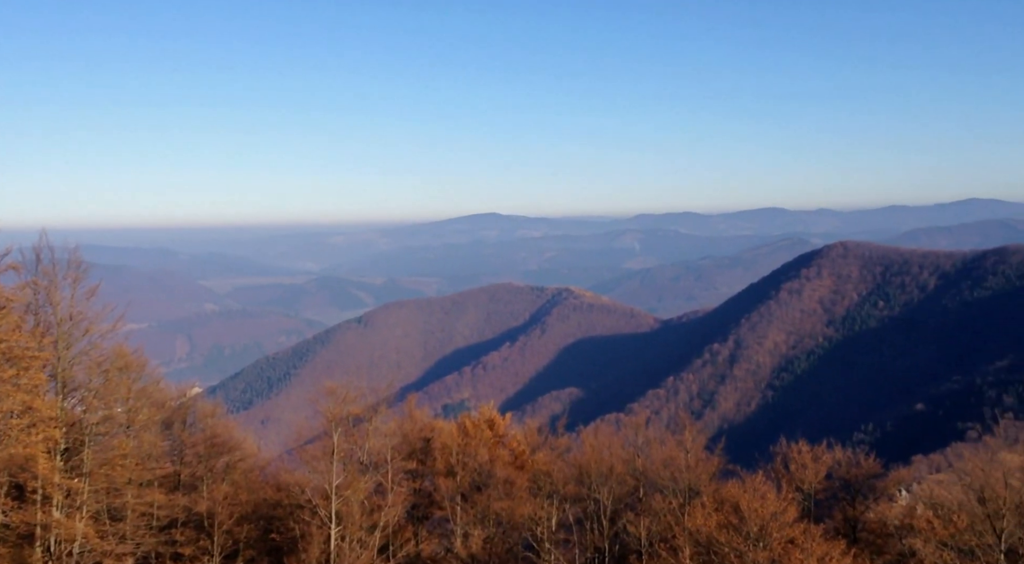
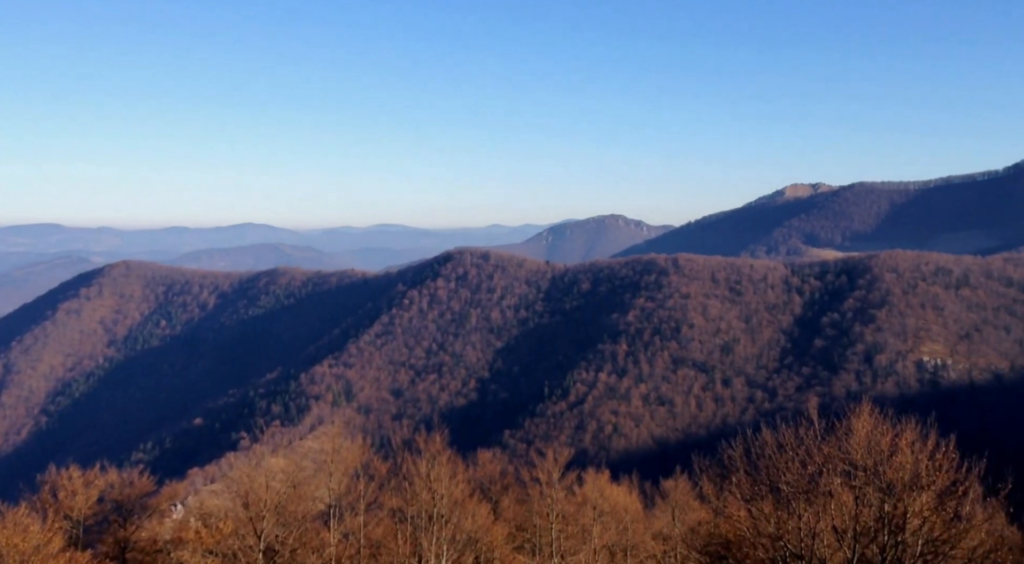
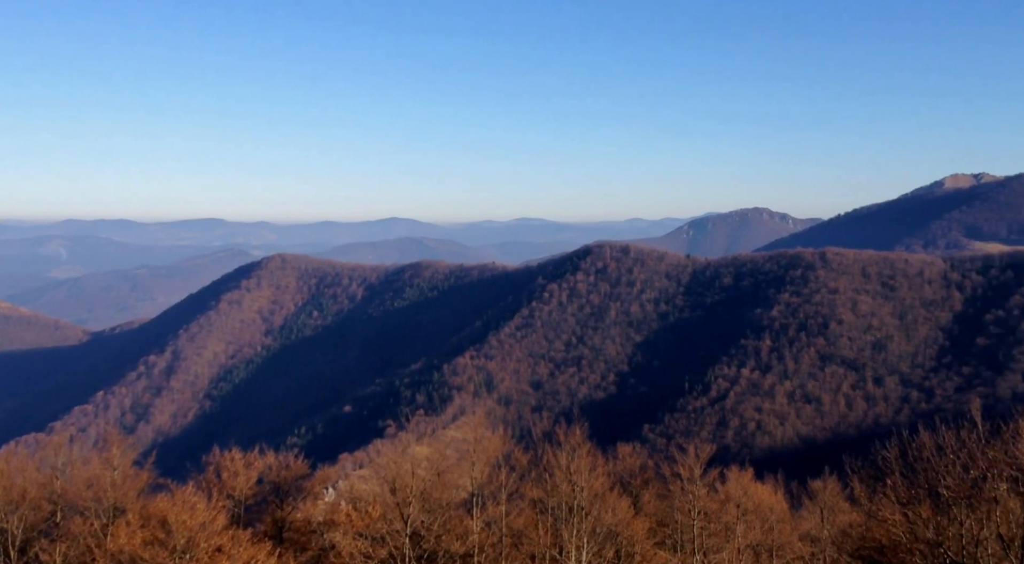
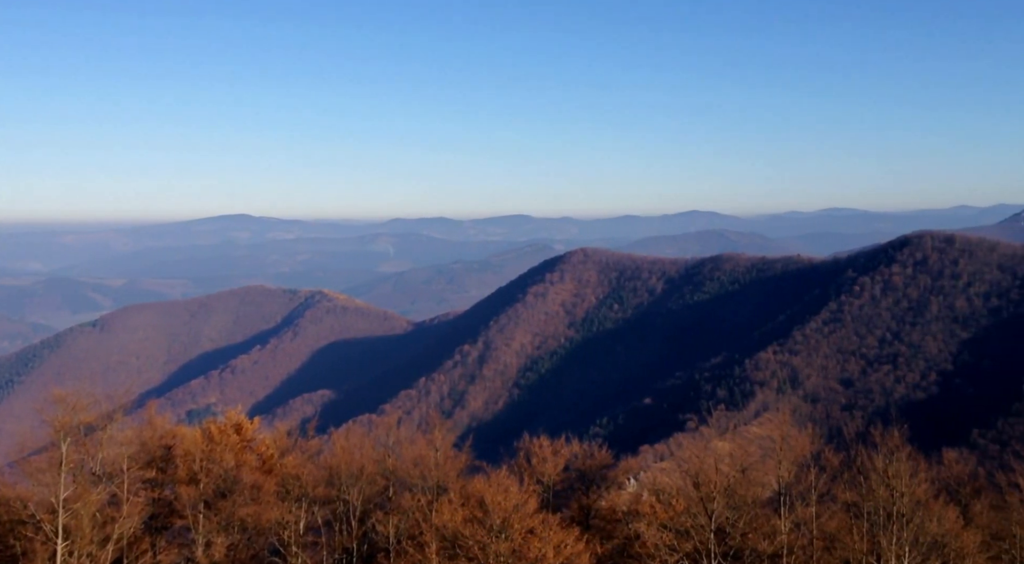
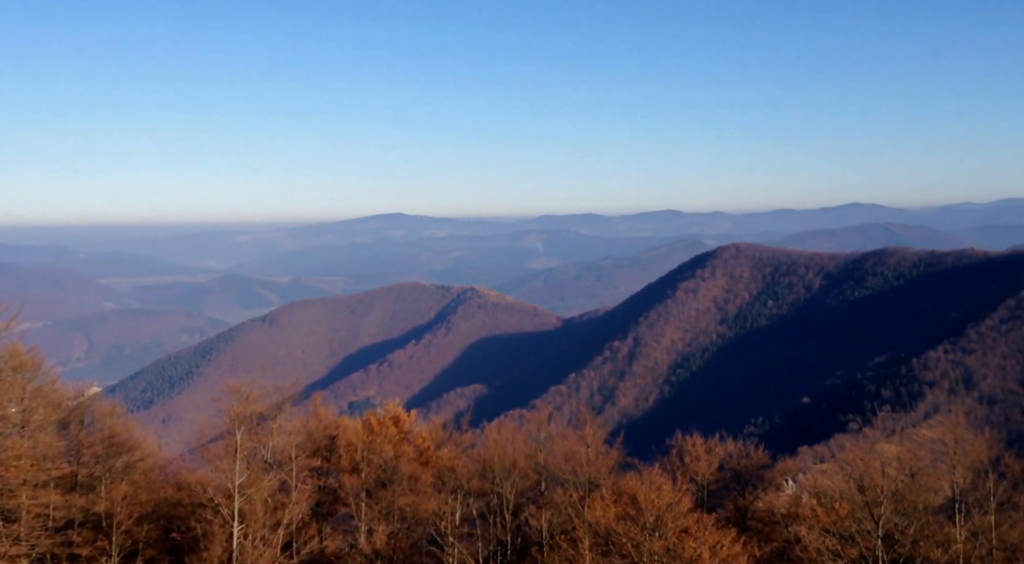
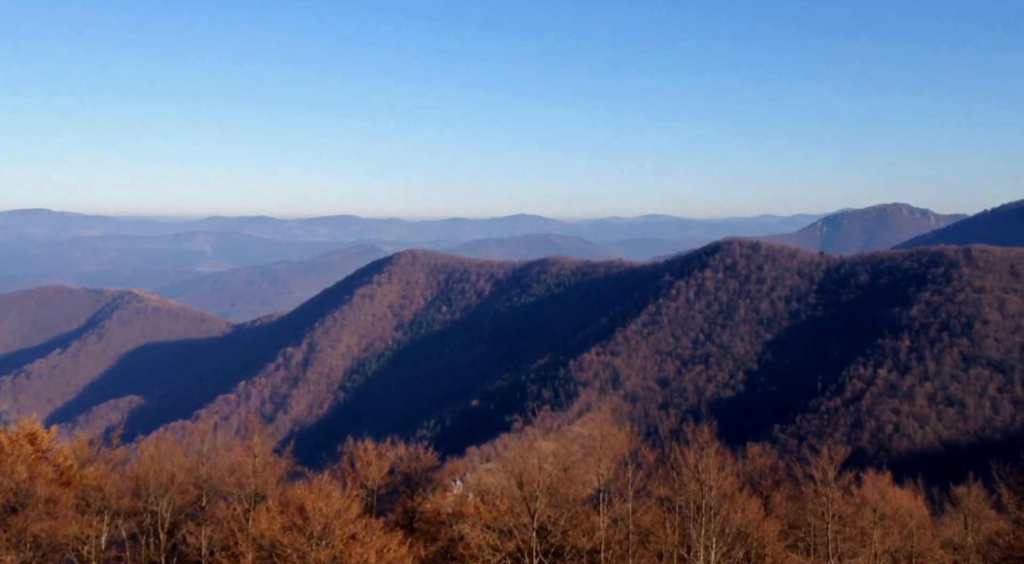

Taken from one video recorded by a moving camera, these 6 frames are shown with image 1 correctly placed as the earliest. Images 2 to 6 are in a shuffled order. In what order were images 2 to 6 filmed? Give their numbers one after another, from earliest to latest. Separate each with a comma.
5, 4, 6, 3, 2
